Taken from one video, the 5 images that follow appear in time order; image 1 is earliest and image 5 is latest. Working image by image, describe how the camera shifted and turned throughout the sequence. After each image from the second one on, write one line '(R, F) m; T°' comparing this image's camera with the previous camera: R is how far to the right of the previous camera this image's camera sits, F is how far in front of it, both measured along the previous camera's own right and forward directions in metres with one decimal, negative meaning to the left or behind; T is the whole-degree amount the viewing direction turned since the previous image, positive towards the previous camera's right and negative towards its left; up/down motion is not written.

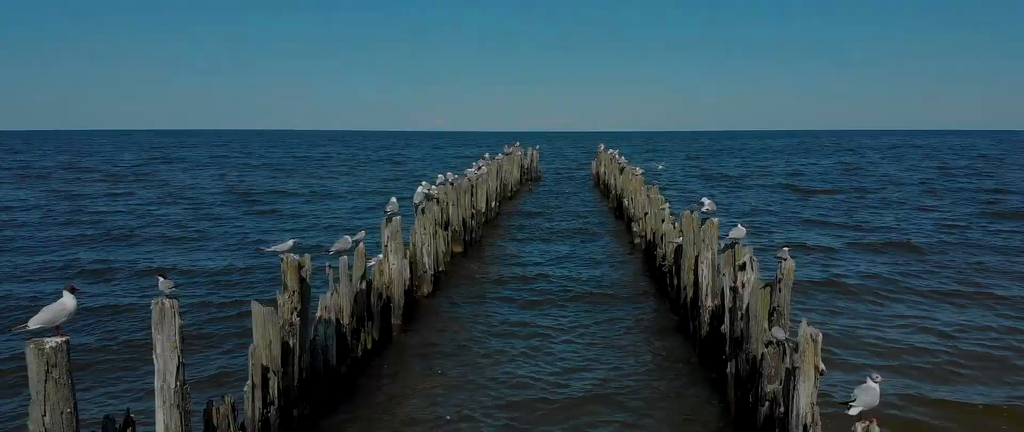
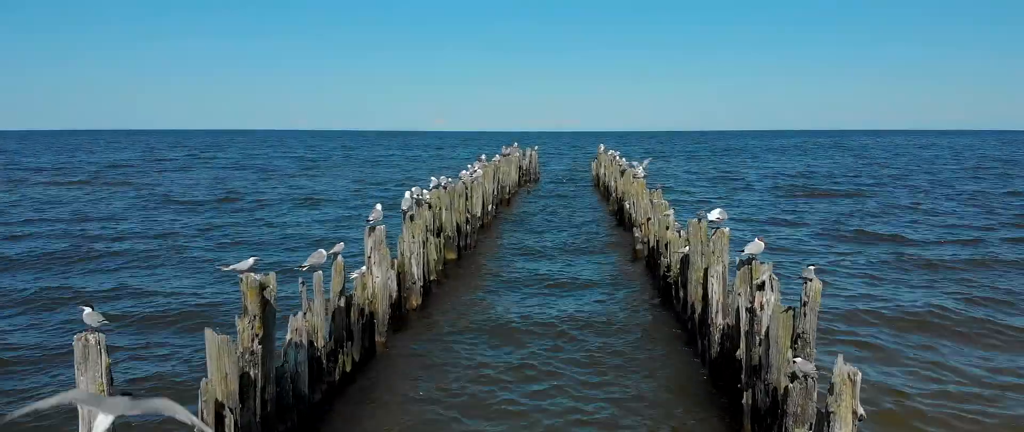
(+0.1, +0.8) m; 0°
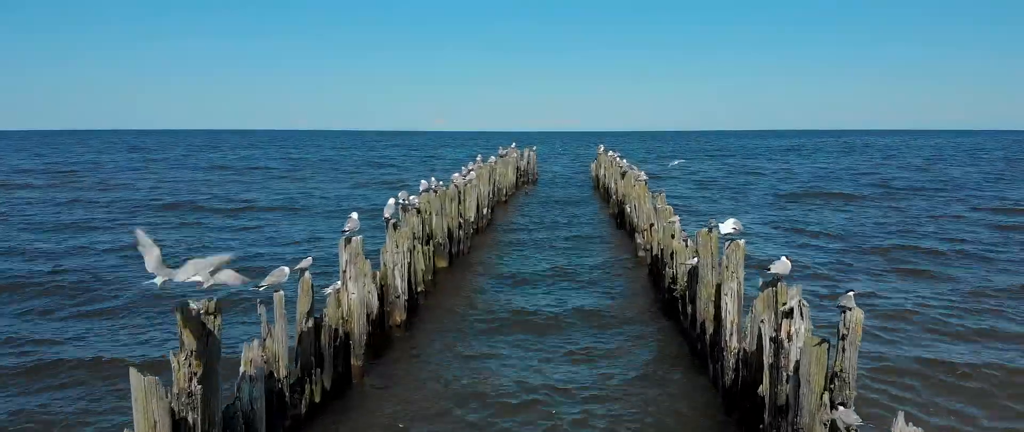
(+0.1, +1.0) m; 0°
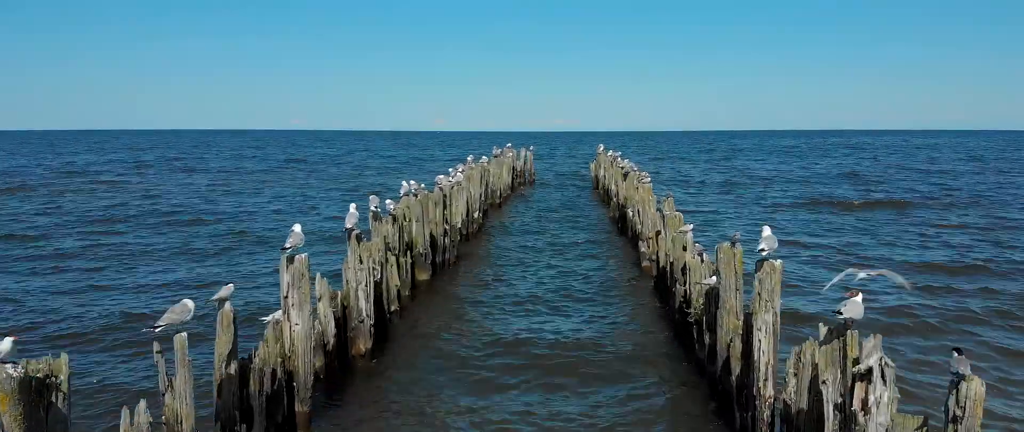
(+0.2, +1.6) m; 0°
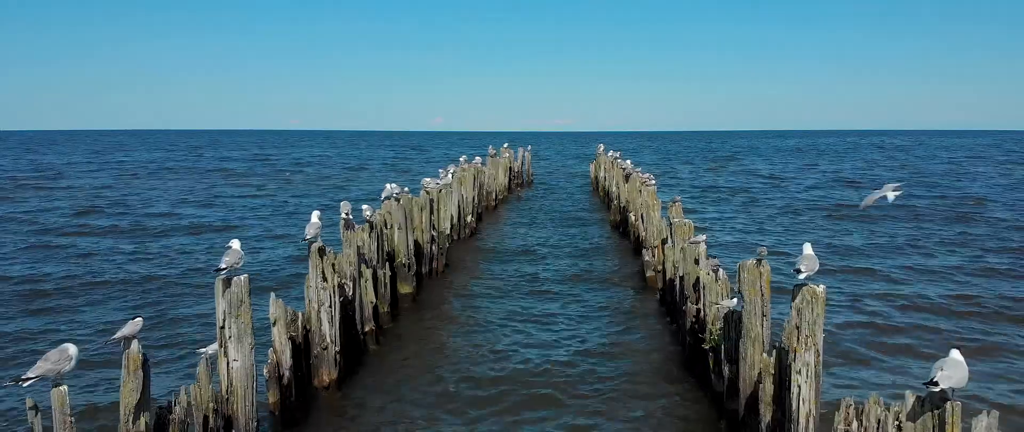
(+0.1, +1.2) m; 0°
